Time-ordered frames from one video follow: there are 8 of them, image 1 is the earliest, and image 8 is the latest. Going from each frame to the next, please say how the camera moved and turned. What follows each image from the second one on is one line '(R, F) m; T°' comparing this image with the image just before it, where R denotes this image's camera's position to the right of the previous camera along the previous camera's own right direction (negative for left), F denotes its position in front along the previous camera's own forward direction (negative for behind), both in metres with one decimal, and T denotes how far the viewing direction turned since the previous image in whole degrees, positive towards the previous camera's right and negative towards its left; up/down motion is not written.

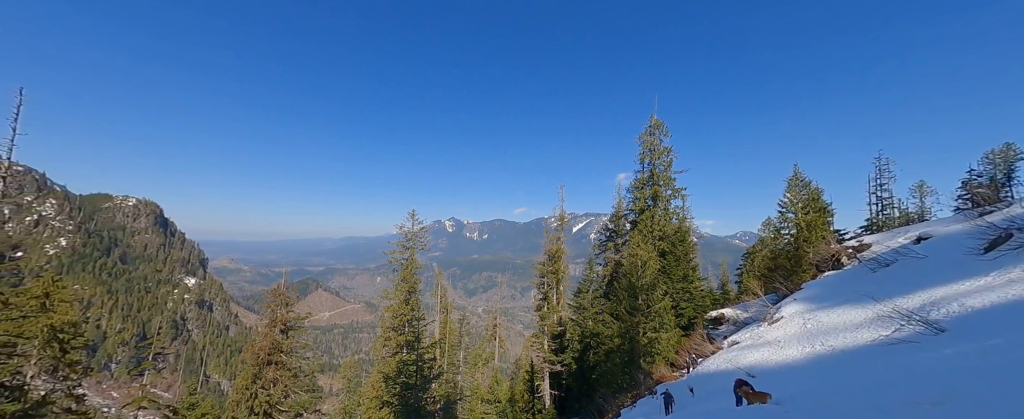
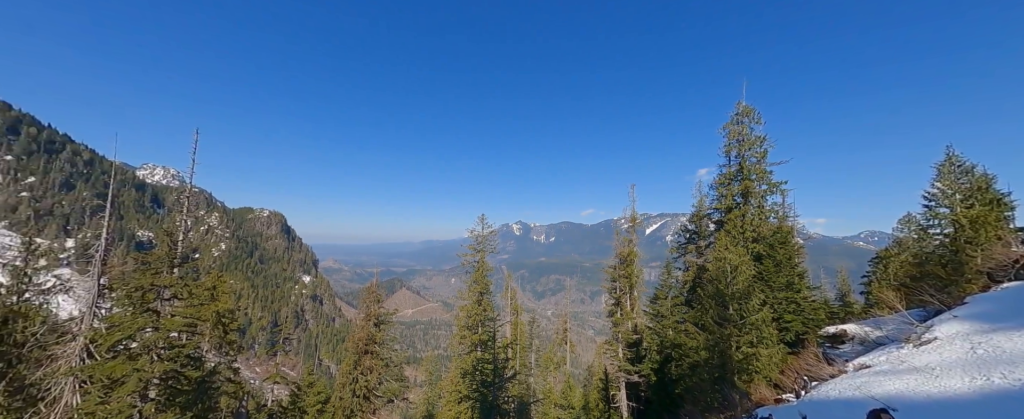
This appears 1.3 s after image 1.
(+0.3, -0.1) m; -13°
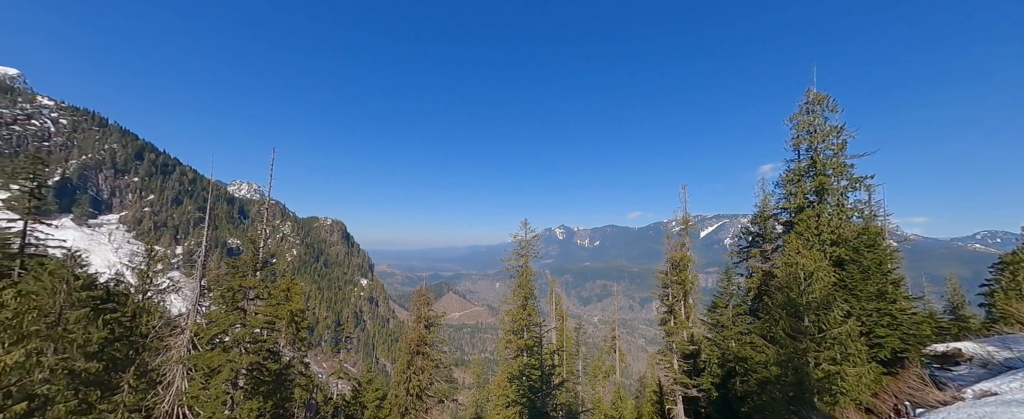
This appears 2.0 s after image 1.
(+0.2, -0.1) m; -9°
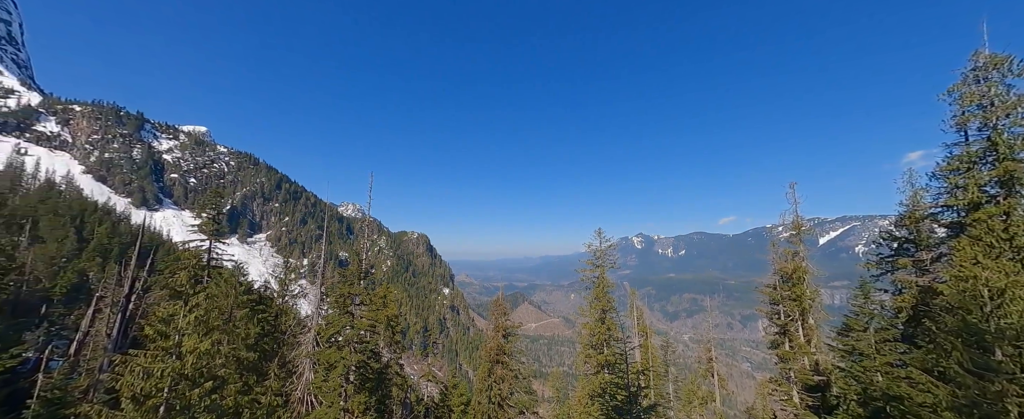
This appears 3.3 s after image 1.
(+0.3, 0.0) m; -15°
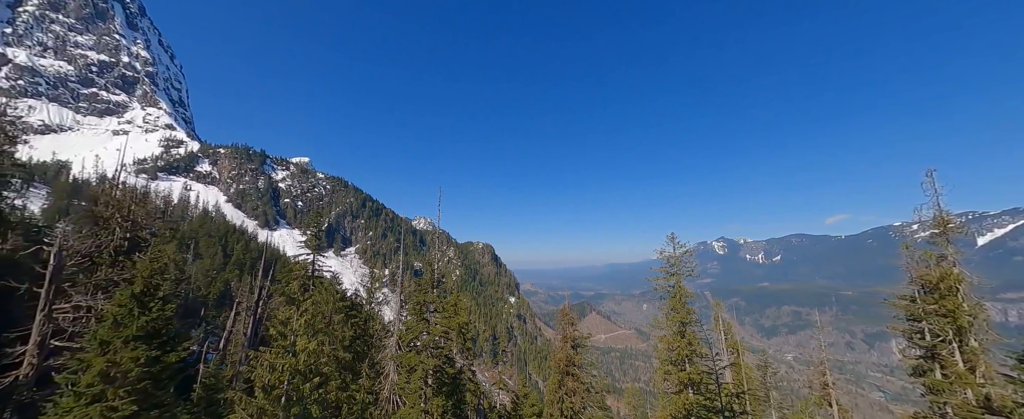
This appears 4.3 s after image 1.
(+0.3, +0.1) m; -13°
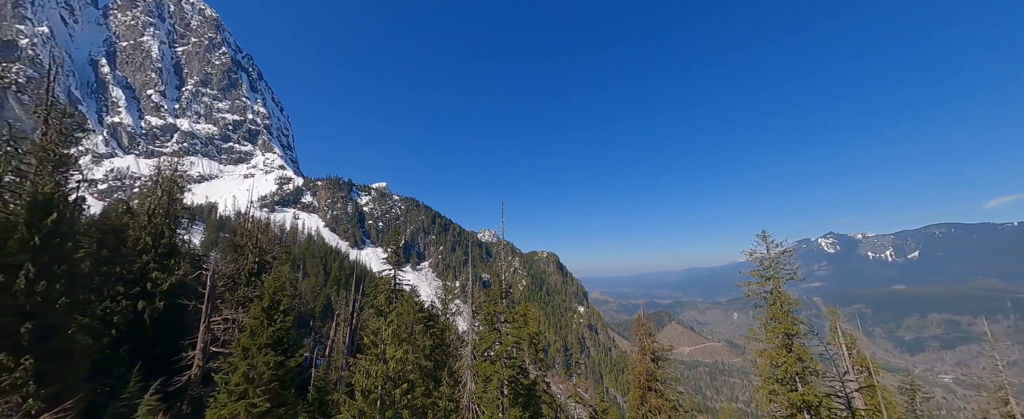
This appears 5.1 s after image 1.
(+0.3, +0.1) m; -13°
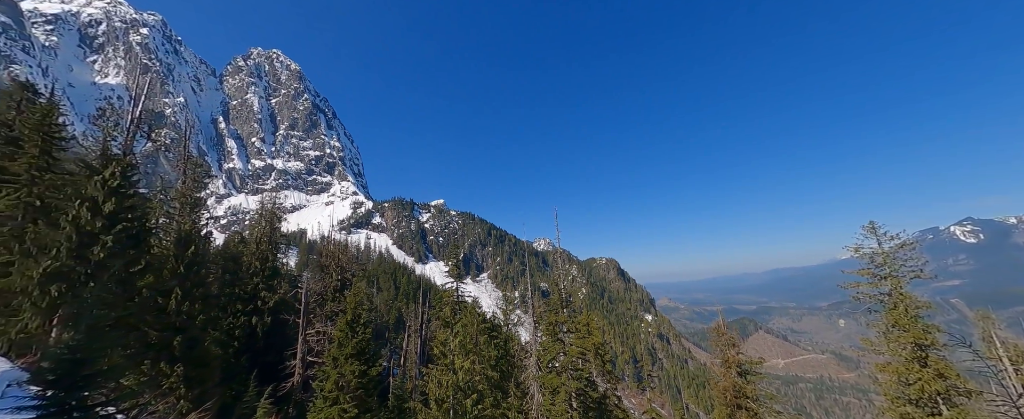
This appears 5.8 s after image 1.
(+0.2, +0.2) m; -10°
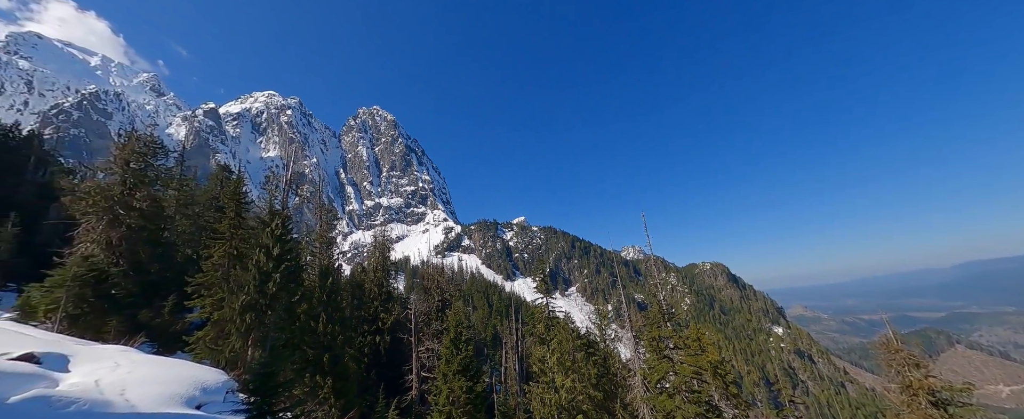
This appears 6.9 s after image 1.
(+0.2, +0.3) m; -15°
